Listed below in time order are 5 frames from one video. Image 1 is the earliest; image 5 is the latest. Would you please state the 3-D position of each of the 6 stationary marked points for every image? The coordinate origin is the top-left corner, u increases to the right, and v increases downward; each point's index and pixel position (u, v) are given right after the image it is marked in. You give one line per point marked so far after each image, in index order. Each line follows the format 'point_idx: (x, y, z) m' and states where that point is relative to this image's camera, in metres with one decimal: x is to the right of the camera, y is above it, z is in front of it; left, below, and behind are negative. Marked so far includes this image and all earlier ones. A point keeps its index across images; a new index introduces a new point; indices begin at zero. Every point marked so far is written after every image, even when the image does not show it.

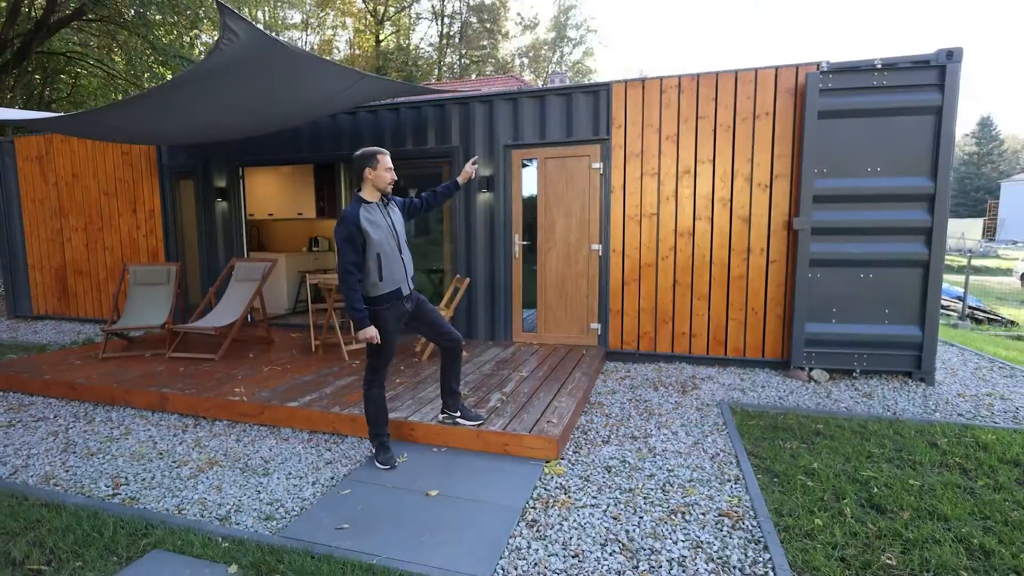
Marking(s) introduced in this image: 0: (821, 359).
0: (+2.3, -0.5, +4.1) m
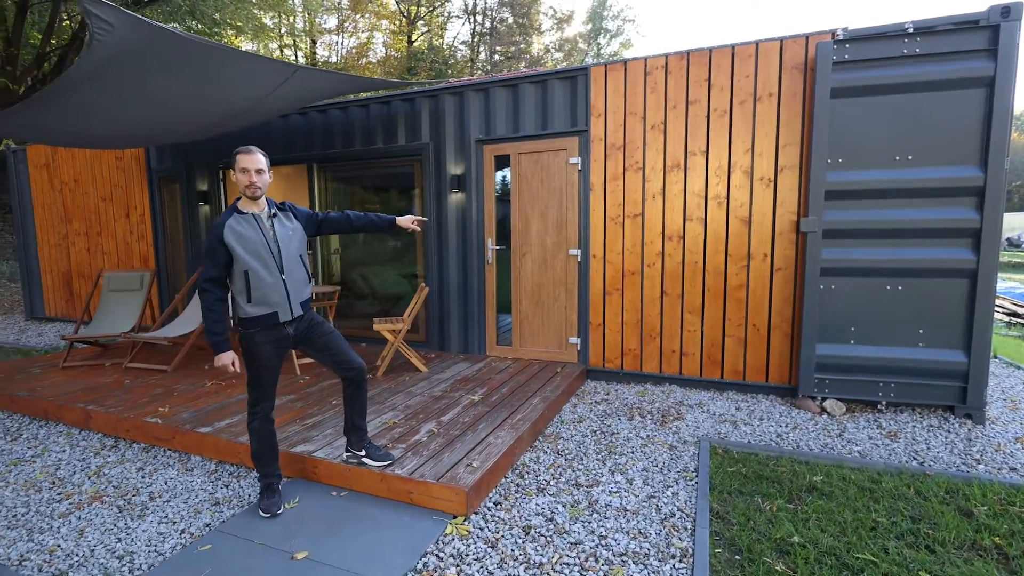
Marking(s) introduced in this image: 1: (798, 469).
0: (+2.0, -0.6, +3.4) m
1: (+1.4, -0.9, +2.7) m
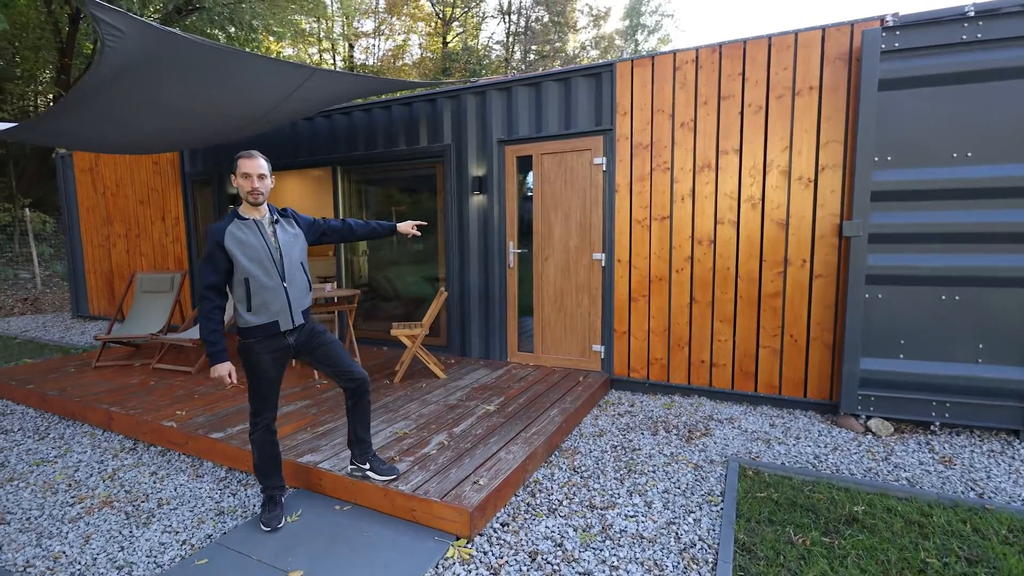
0: (+2.1, -0.7, +3.1) m
1: (+1.5, -0.9, +2.4) m
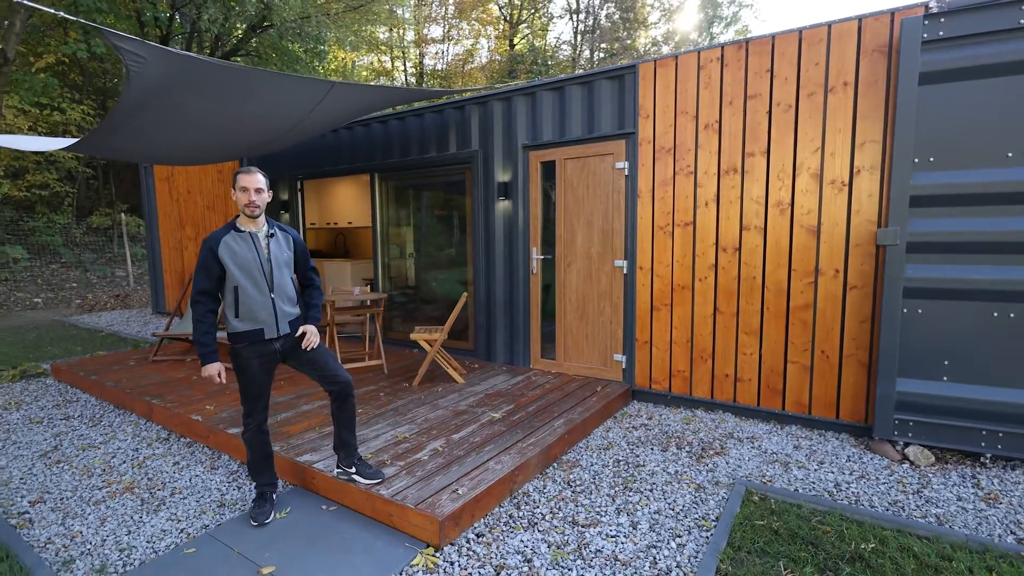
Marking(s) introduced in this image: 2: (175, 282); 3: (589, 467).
0: (+2.1, -0.7, +2.8) m
1: (+1.4, -1.0, +2.2) m
2: (-5.1, +0.1, +8.2) m
3: (+0.4, -1.0, +2.9) m
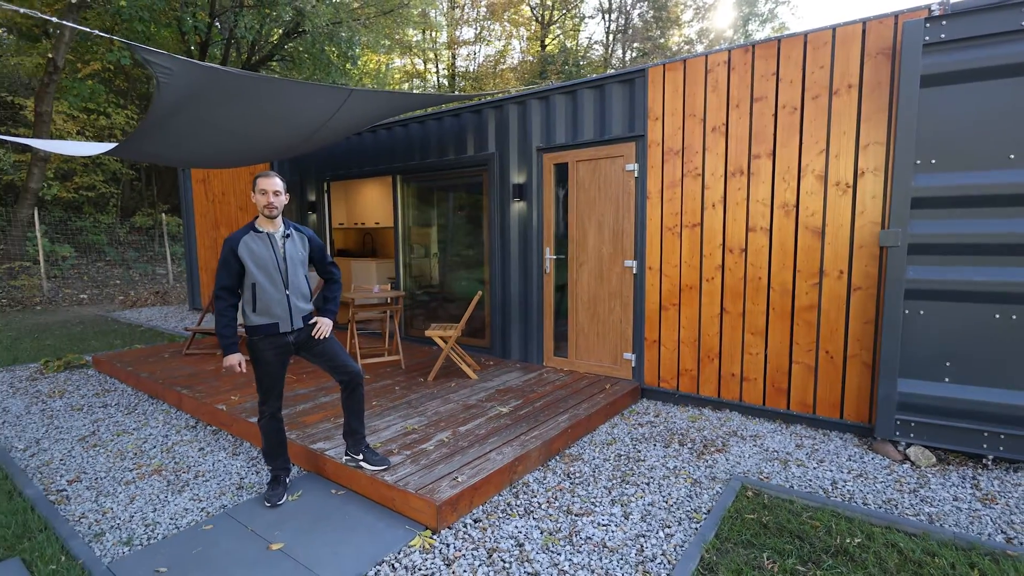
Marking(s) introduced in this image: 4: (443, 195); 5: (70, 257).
0: (+2.1, -0.8, +2.8) m
1: (+1.3, -1.0, +2.2) m
2: (-4.8, +0.1, +8.5) m
3: (+0.4, -1.0, +3.0) m
4: (-0.8, +0.9, +5.3) m
5: (-8.9, +0.6, +10.9) m
